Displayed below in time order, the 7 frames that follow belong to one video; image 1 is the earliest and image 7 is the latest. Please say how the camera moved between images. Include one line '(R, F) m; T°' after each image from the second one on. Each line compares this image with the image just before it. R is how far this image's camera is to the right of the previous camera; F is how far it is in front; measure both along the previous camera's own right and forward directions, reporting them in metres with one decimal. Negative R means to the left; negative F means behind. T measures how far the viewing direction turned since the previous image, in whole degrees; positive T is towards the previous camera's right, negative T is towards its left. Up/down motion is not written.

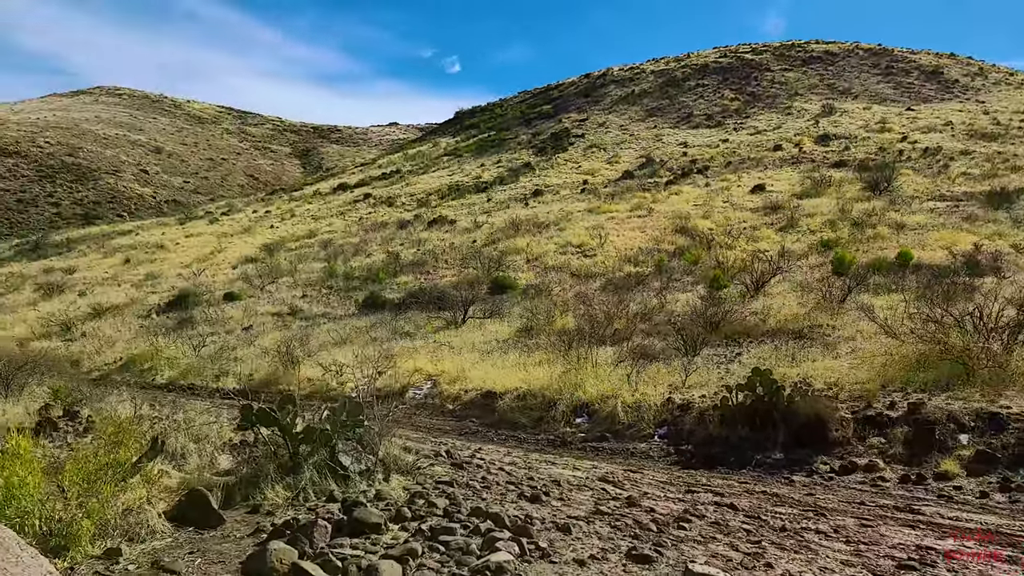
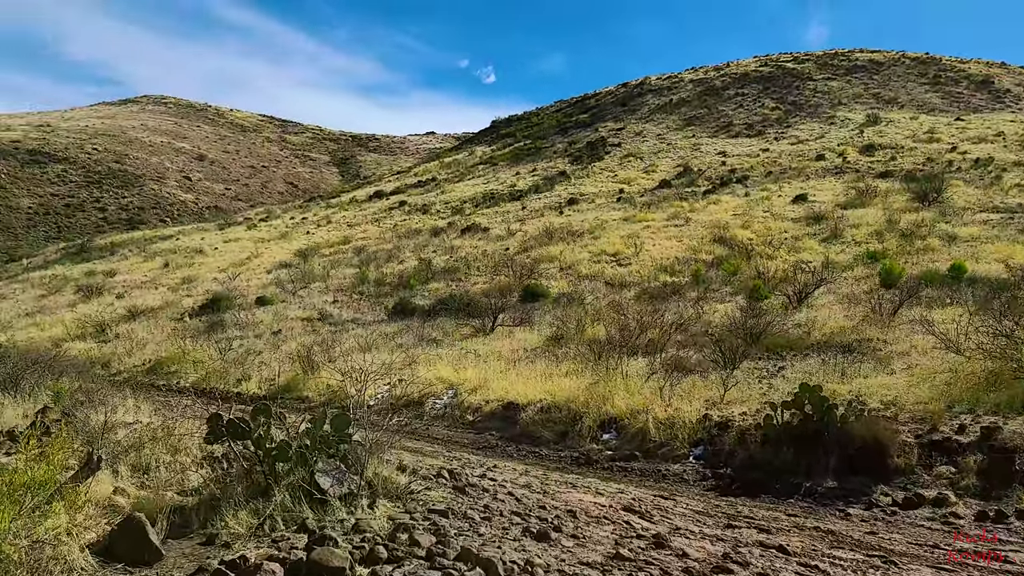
(+0.1, +0.4) m; -3°
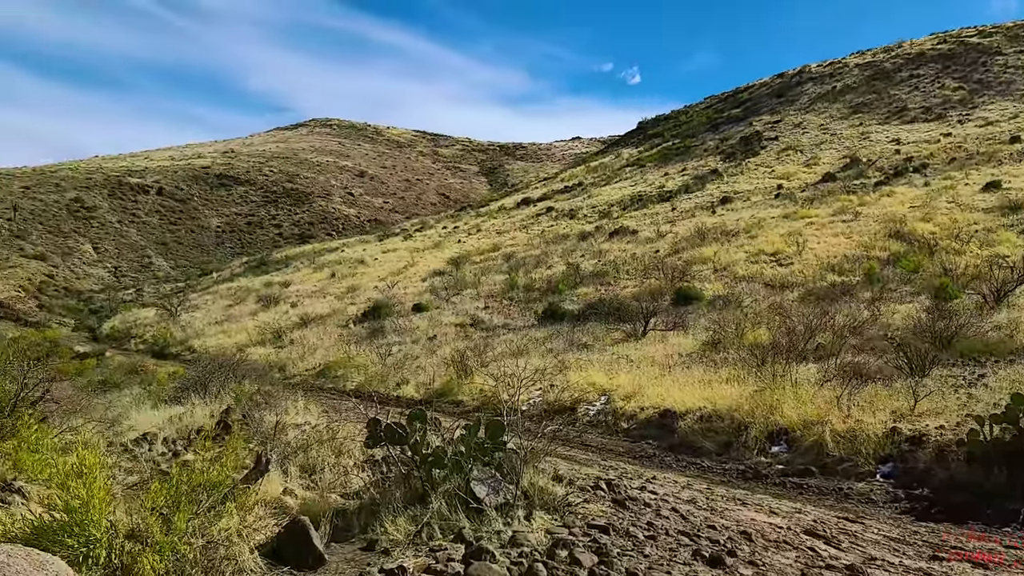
(-0.1, +0.2) m; -13°
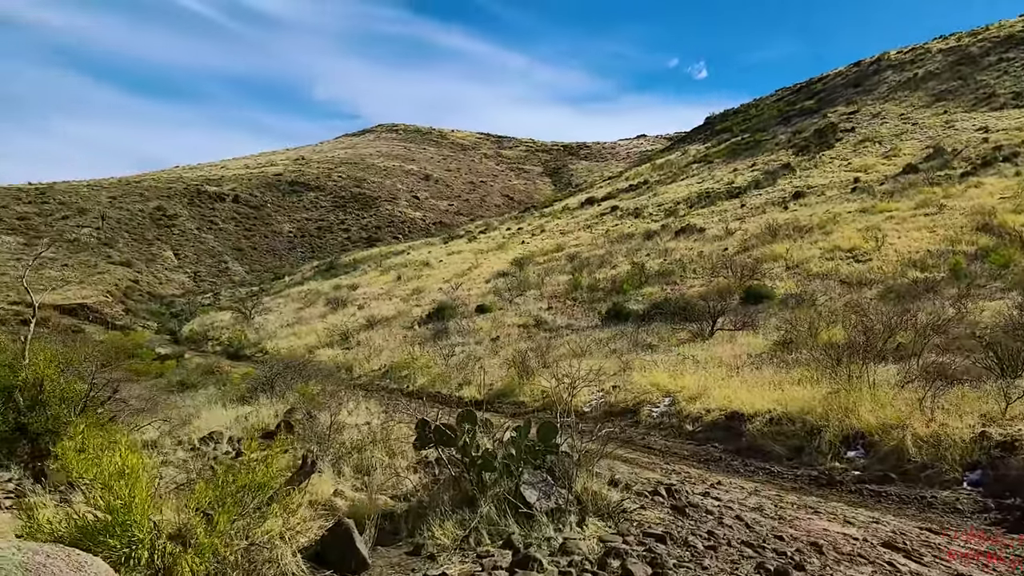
(0.0, +0.1) m; -5°
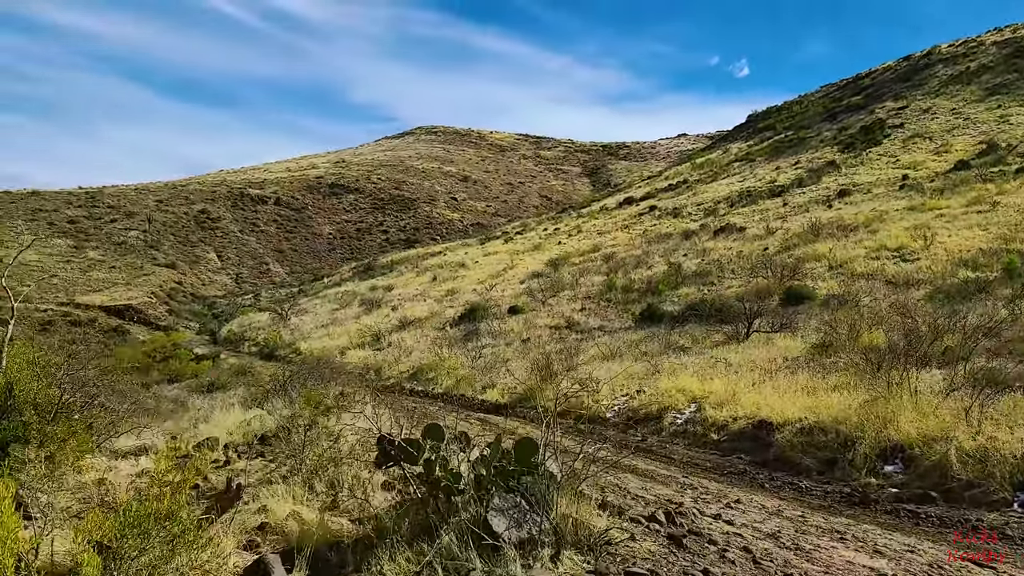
(+0.2, +0.3) m; -3°
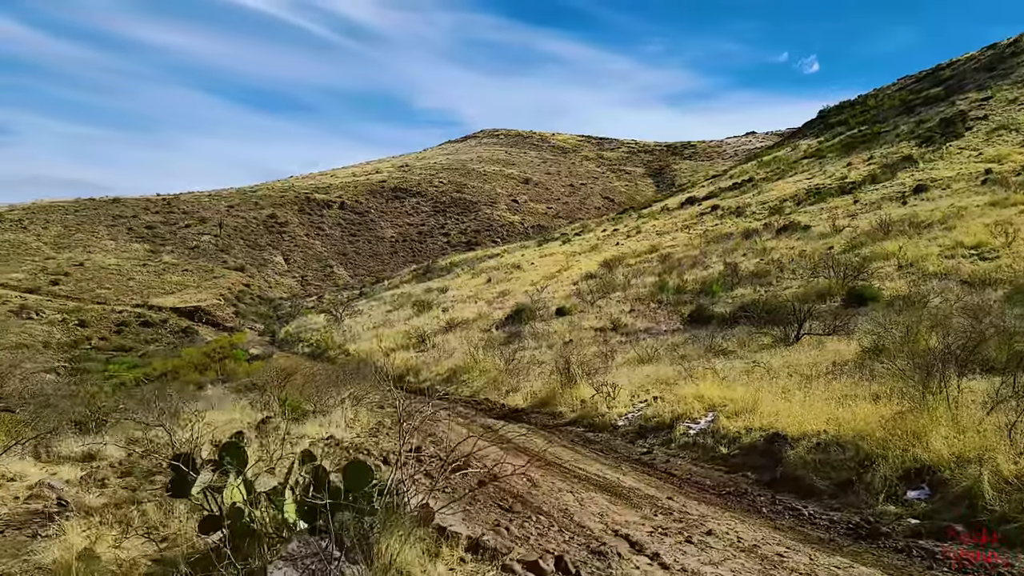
(+0.7, +0.5) m; -5°
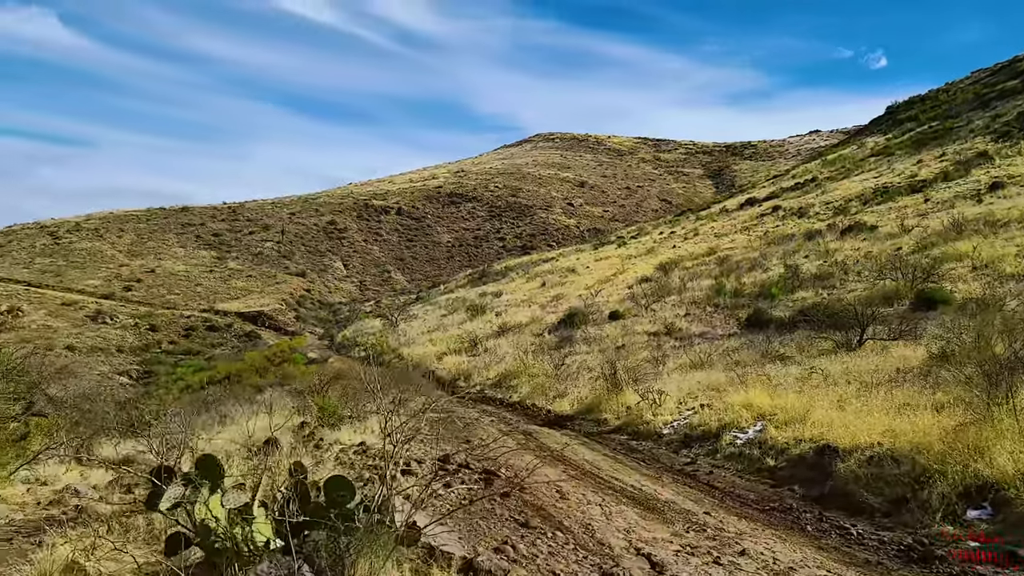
(+0.2, +0.1) m; -5°
